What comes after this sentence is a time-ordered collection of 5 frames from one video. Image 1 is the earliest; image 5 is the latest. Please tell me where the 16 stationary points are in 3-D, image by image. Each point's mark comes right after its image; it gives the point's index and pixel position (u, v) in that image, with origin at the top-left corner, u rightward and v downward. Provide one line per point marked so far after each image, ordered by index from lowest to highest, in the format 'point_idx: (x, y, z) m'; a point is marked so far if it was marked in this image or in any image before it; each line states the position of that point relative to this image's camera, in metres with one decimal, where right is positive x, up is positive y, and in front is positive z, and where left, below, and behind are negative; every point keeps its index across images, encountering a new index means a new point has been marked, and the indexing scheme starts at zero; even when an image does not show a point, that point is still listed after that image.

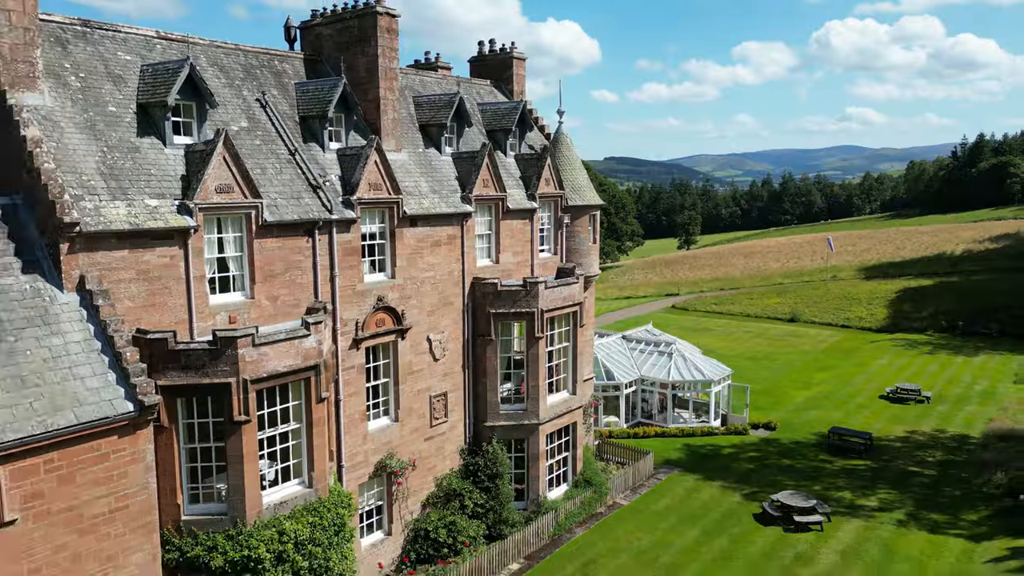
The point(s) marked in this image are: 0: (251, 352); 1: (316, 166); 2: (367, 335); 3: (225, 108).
0: (-4.9, -1.2, +15.2) m
1: (-4.7, +2.9, +19.6) m
2: (-3.5, -1.2, +19.7) m
3: (-6.6, +4.2, +18.8) m
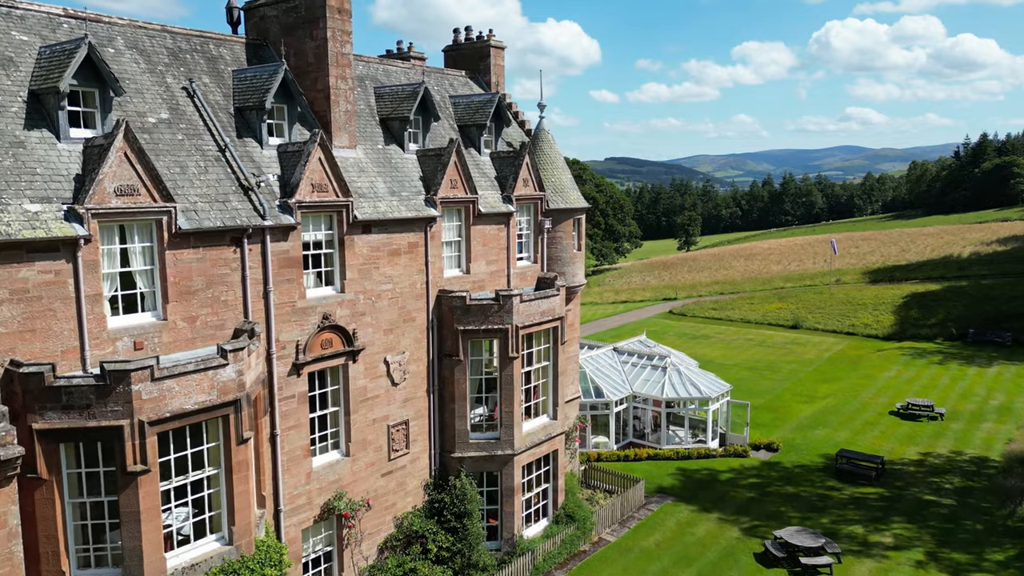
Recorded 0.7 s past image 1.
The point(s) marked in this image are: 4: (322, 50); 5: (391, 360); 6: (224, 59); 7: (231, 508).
0: (-5.6, -1.6, +12.6) m
1: (-5.5, +2.6, +17.0) m
2: (-4.3, -1.5, +17.1) m
3: (-7.4, +3.8, +16.2) m
4: (-4.4, +5.5, +18.7) m
5: (-2.9, -1.7, +19.2) m
6: (-6.7, +5.3, +18.8) m
7: (-4.9, -3.9, +14.2) m
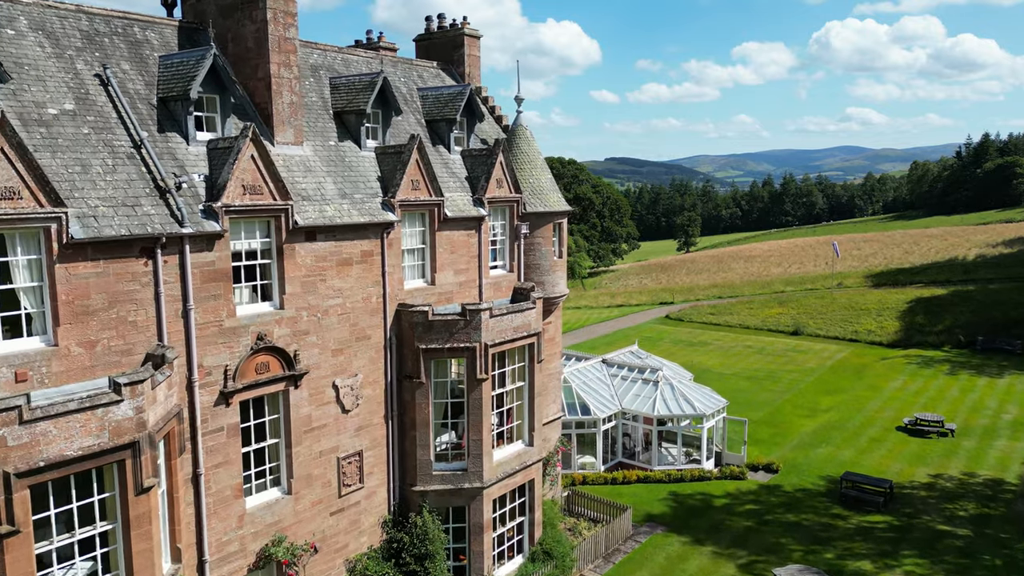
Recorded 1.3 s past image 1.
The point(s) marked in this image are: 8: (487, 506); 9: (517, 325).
0: (-6.3, -1.9, +10.4) m
1: (-6.2, +2.3, +14.8) m
2: (-5.0, -1.8, +14.9) m
3: (-8.1, +3.5, +14.0) m
4: (-5.1, +5.2, +16.5) m
5: (-3.6, -2.0, +17.0) m
6: (-7.4, +5.0, +16.6) m
7: (-5.6, -4.2, +12.0) m
8: (-0.6, -5.1, +18.8) m
9: (+0.1, -0.9, +19.4) m
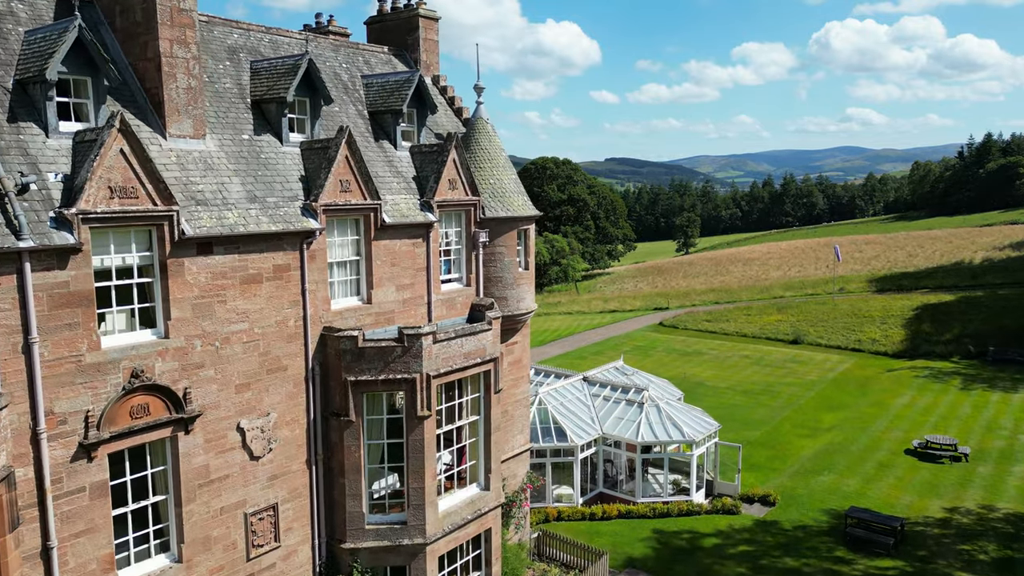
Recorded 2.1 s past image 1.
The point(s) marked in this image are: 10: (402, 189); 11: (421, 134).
0: (-7.4, -2.3, +7.6) m
1: (-7.2, +1.9, +11.9) m
2: (-6.0, -2.2, +12.1) m
3: (-9.1, +3.1, +11.2) m
4: (-6.1, +4.8, +13.7) m
5: (-4.6, -2.4, +14.2) m
6: (-8.4, +4.6, +13.7) m
7: (-6.7, -4.5, +9.1) m
8: (-1.6, -5.5, +16.0) m
9: (-0.9, -1.3, +16.6) m
10: (-2.4, +2.1, +17.6) m
11: (-2.2, +3.7, +19.4) m
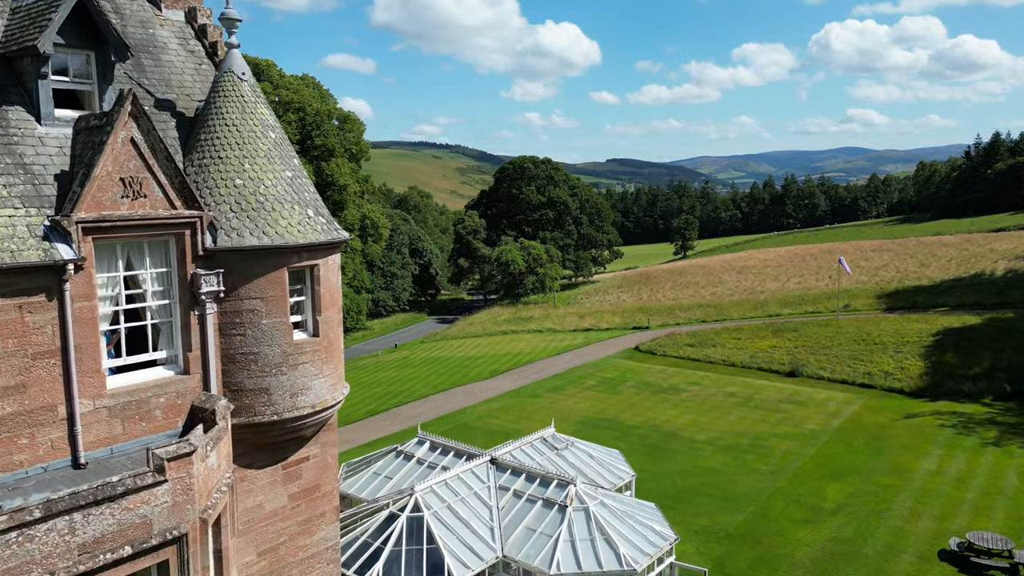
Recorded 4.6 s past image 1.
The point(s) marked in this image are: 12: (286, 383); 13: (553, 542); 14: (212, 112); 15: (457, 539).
0: (-10.6, -3.4, -1.0) m
1: (-10.4, +0.8, +3.4) m
2: (-9.2, -3.3, +3.5) m
3: (-12.3, +2.0, +2.6) m
4: (-9.3, +3.7, +5.1) m
5: (-7.8, -3.5, +5.6) m
6: (-11.6, +3.5, +5.2) m
7: (-9.8, -5.7, +0.6) m
8: (-4.8, -6.6, +7.4) m
9: (-4.1, -2.4, +8.0) m
10: (-5.6, +1.0, +9.1) m
11: (-5.4, +2.5, +10.8) m
12: (-3.1, -1.3, +11.4) m
13: (+0.9, -5.6, +18.0) m
14: (-4.1, +2.5, +11.2) m
15: (-1.2, -5.6, +18.0) m
